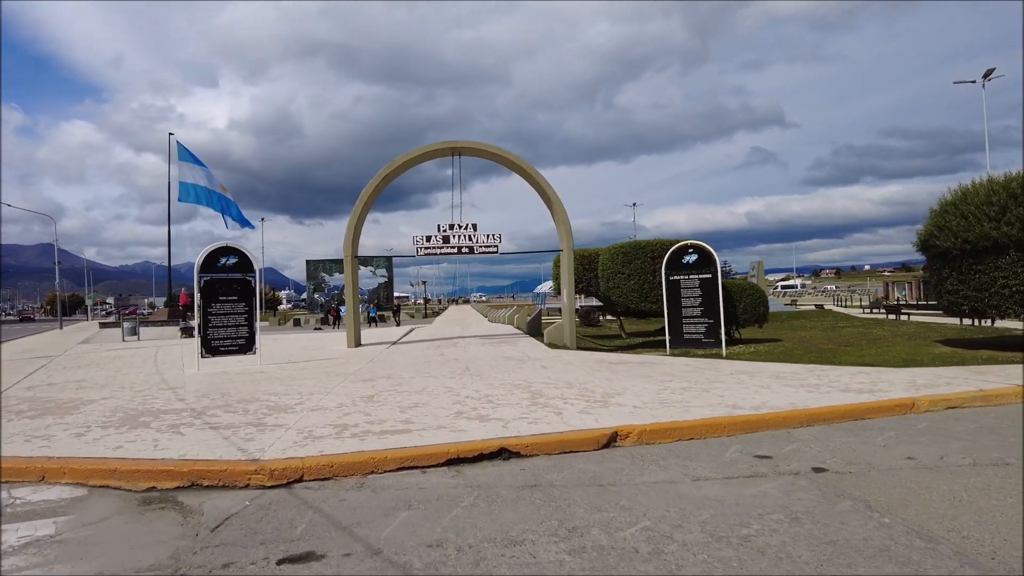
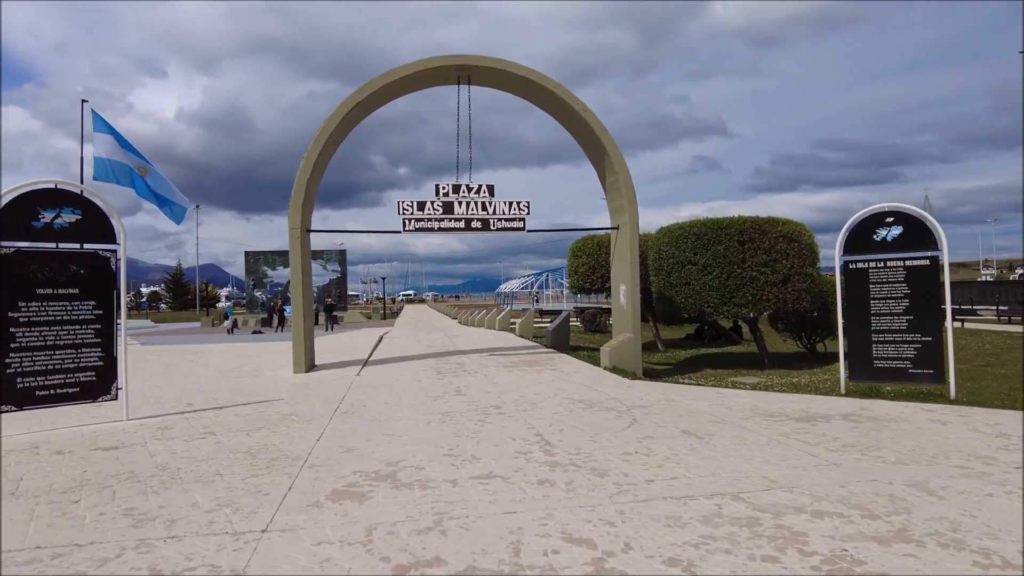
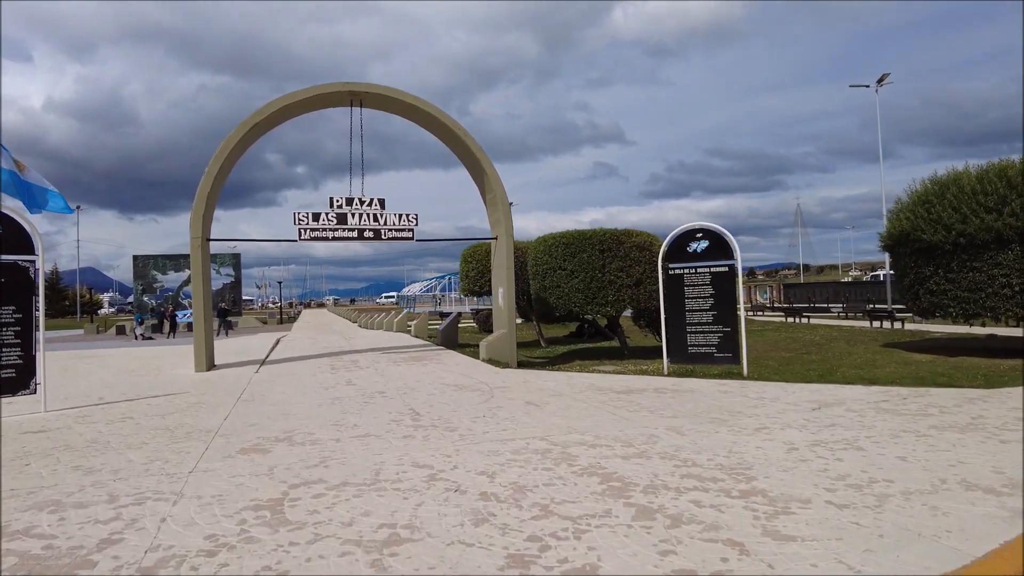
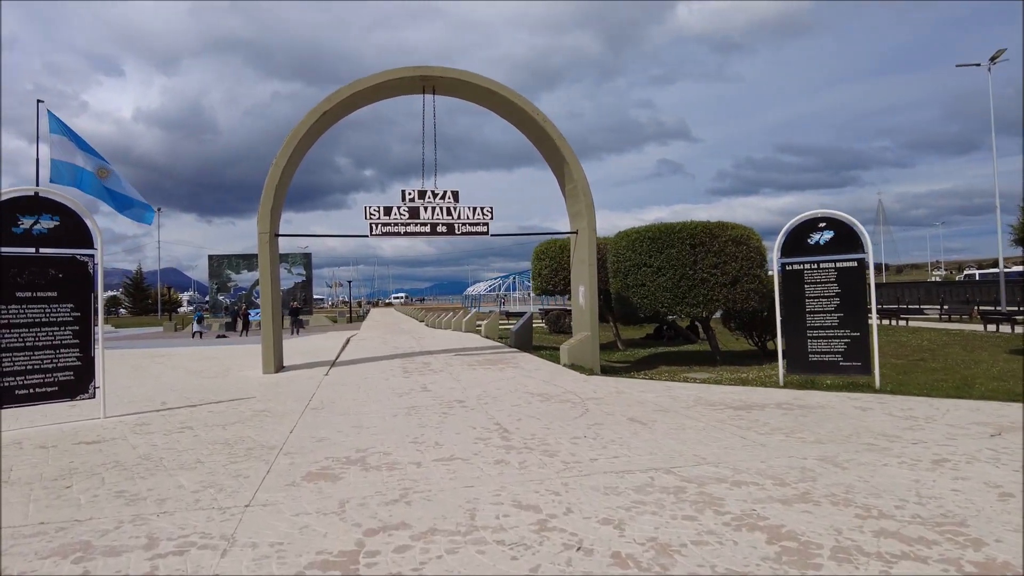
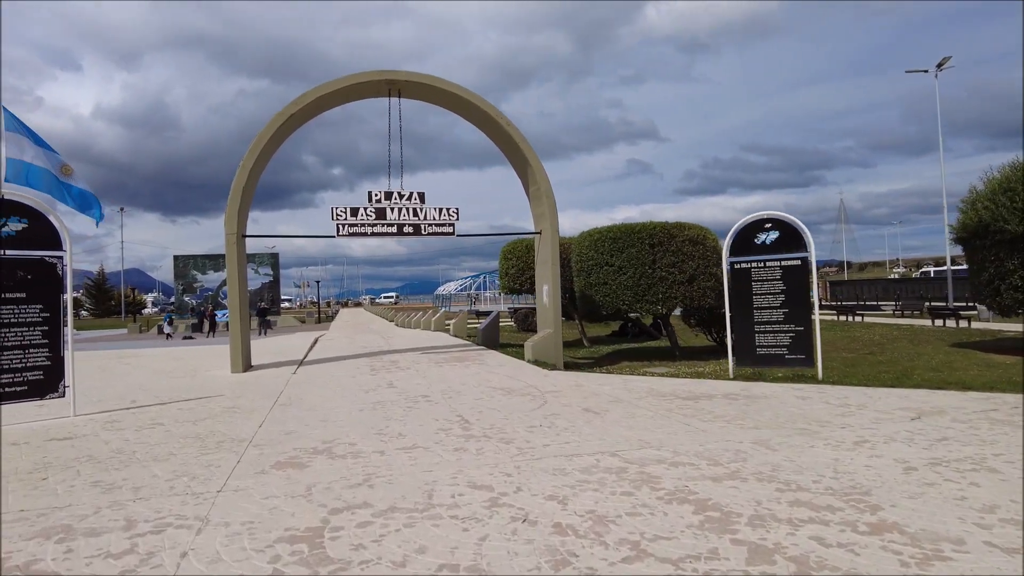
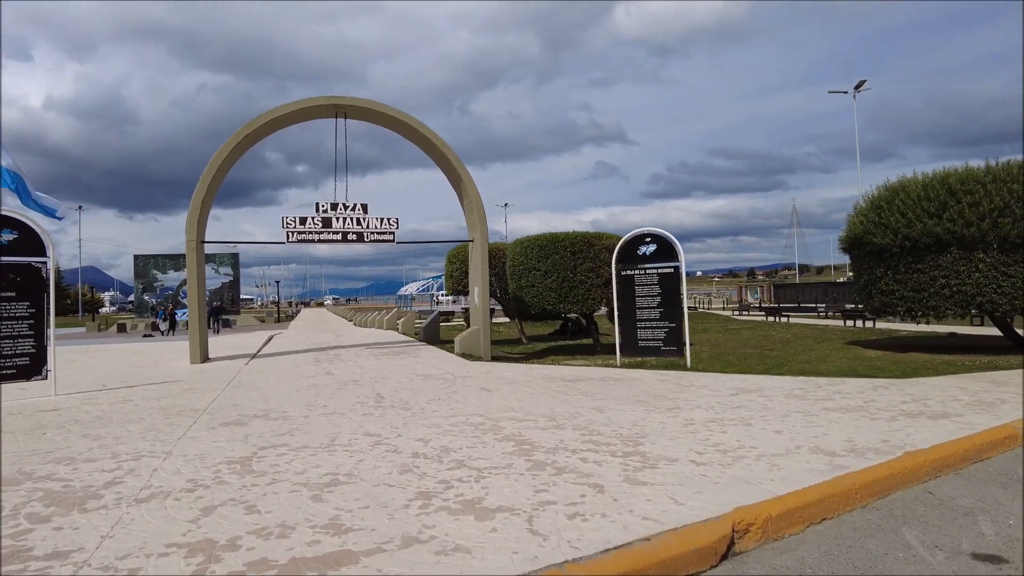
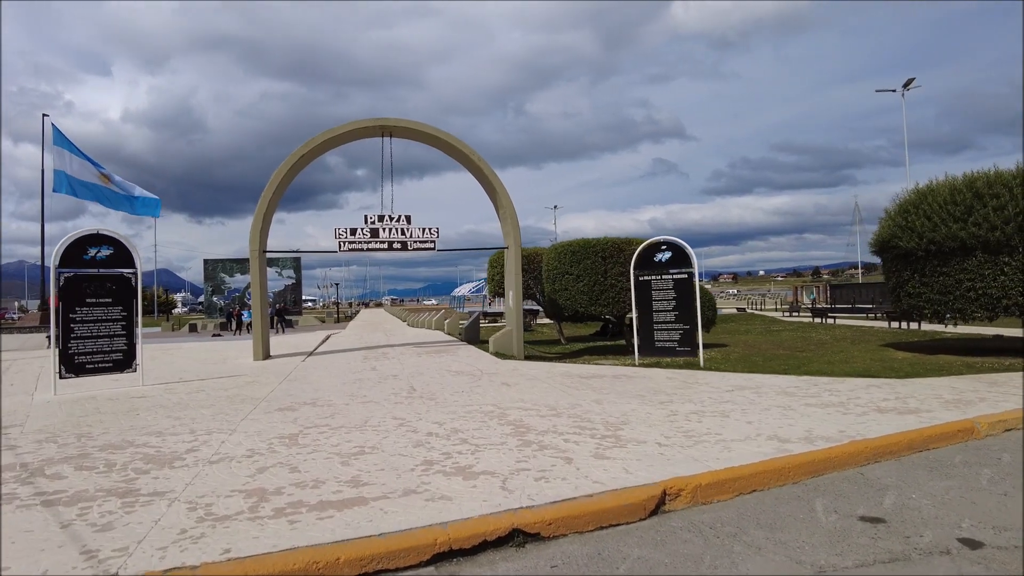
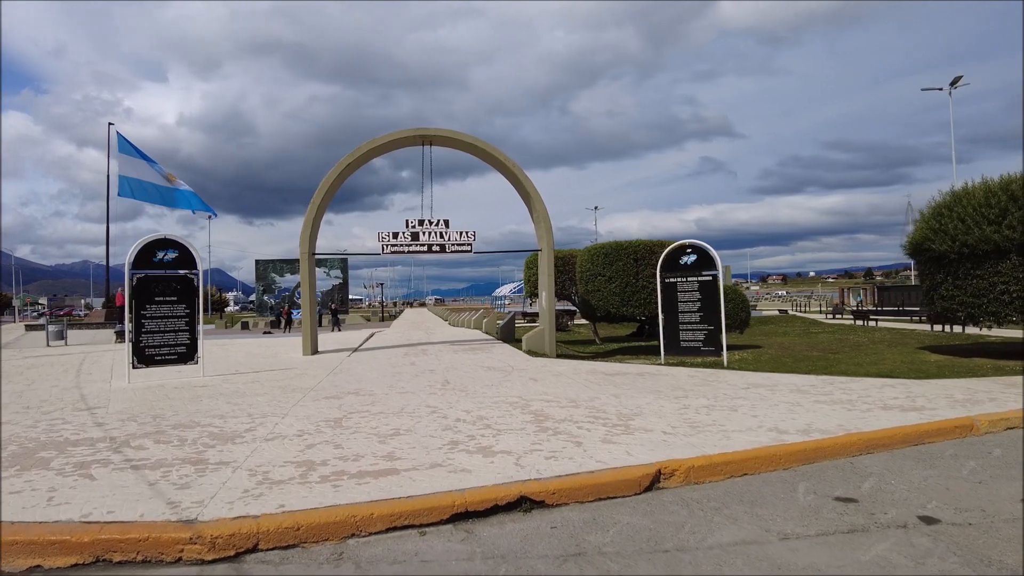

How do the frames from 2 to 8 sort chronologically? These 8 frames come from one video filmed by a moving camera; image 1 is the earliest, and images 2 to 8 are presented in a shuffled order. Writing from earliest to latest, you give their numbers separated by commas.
8, 7, 6, 3, 5, 4, 2
